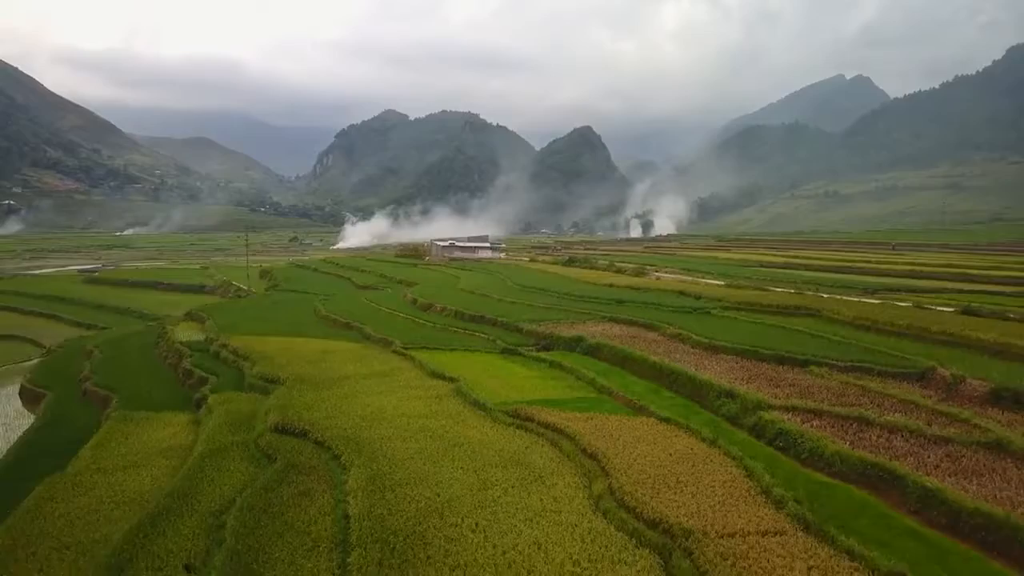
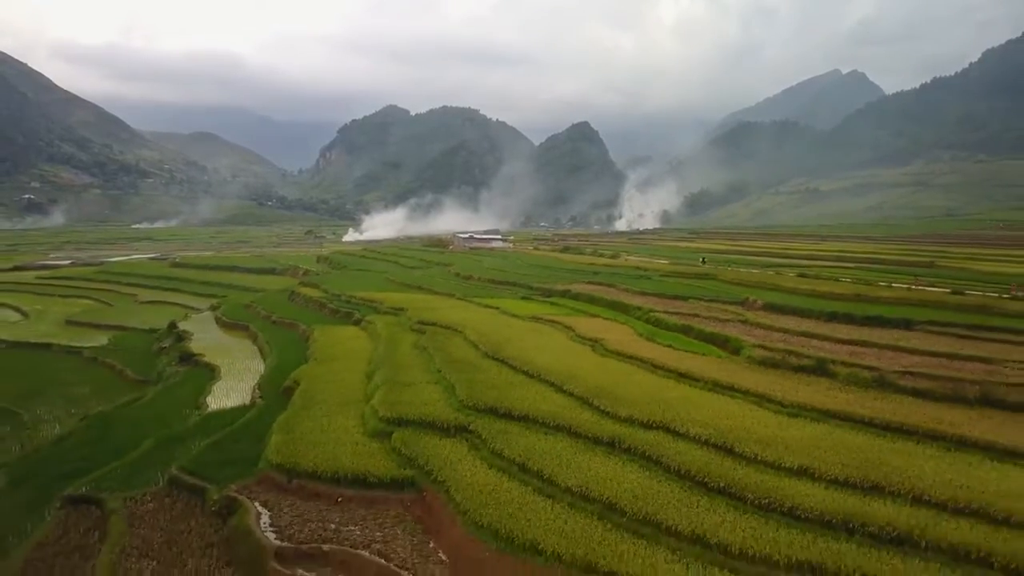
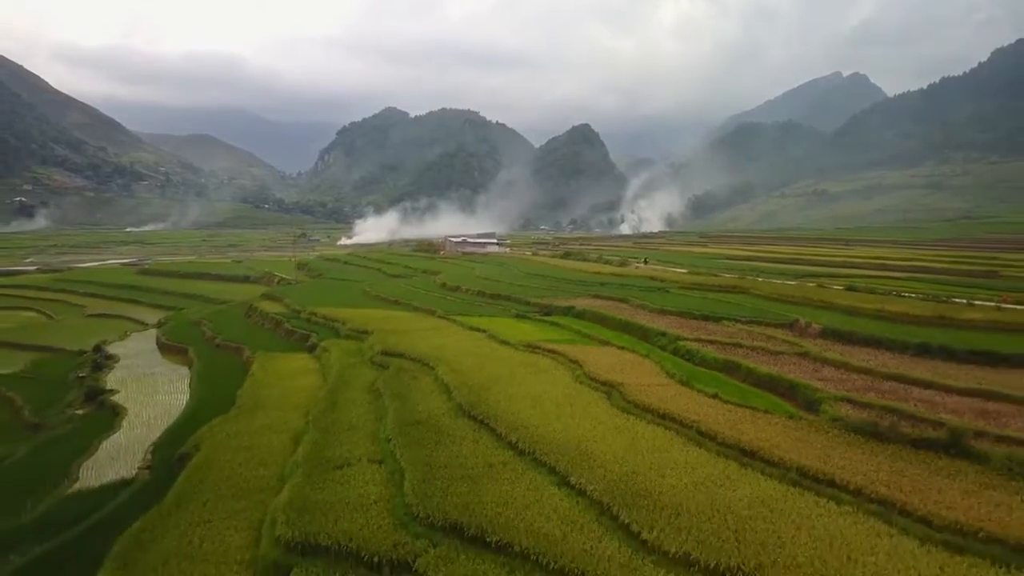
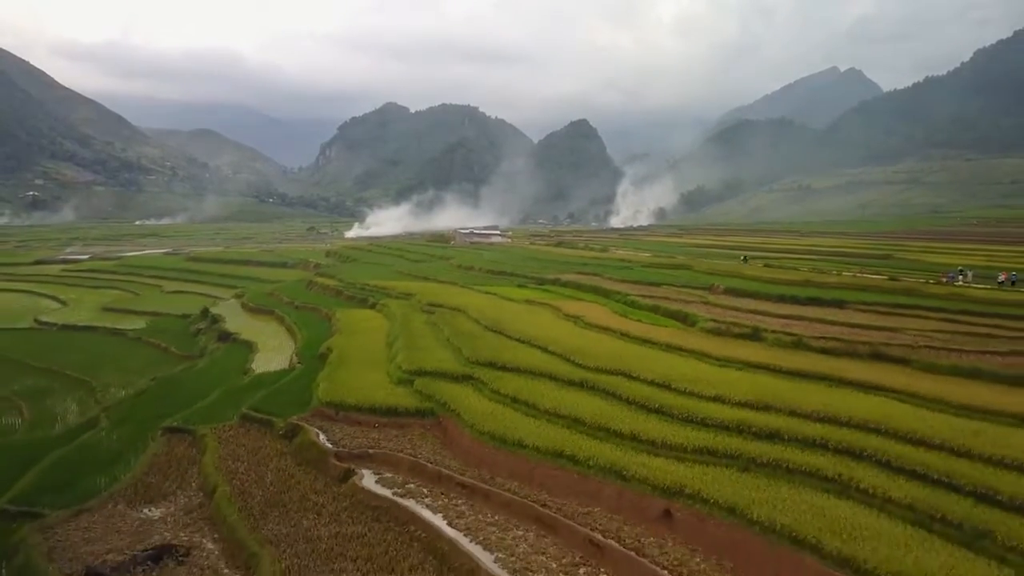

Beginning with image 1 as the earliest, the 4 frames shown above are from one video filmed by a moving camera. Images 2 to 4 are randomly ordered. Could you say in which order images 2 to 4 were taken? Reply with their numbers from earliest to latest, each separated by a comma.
3, 2, 4
